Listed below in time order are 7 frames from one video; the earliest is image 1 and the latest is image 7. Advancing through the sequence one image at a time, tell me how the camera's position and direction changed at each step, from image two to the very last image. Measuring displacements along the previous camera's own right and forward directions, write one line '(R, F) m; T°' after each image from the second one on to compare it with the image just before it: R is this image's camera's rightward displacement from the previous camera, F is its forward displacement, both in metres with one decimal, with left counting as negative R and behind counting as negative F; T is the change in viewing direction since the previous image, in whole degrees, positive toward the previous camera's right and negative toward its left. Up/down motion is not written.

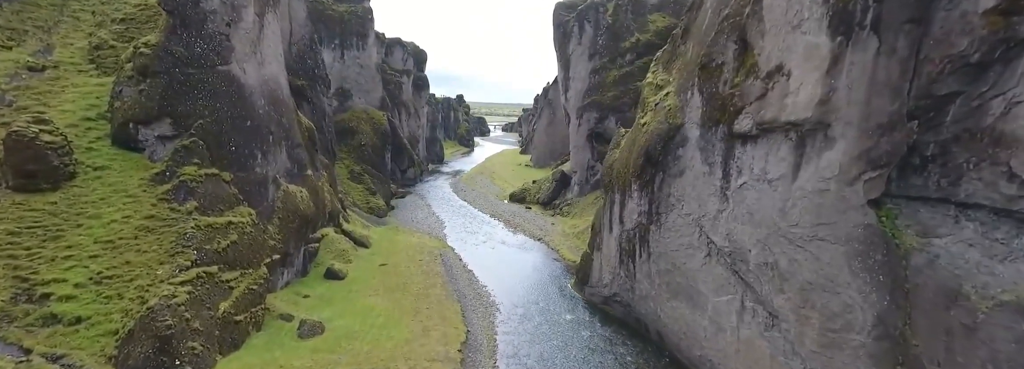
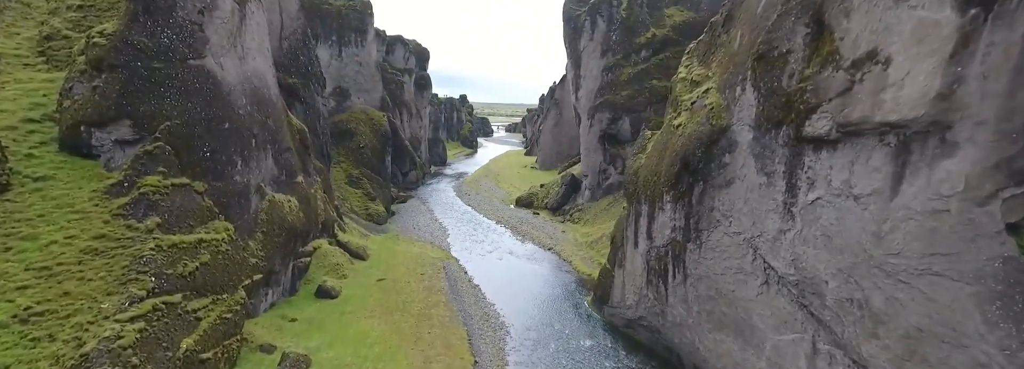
(-0.4, +2.7) m; 0°
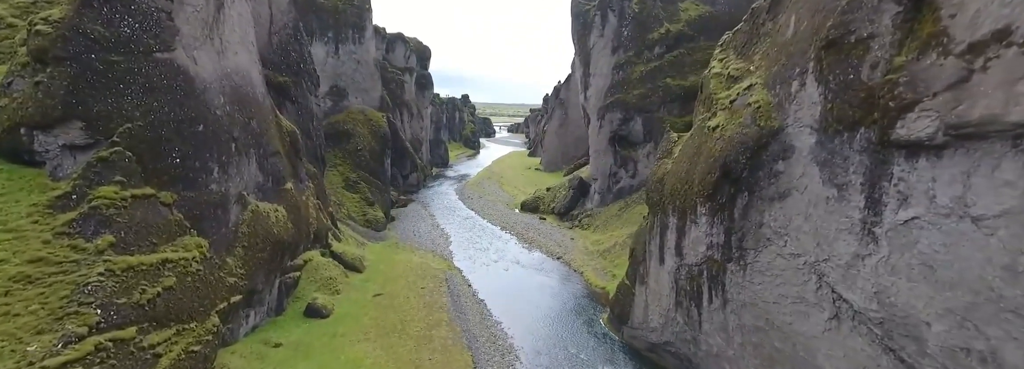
(-0.4, +2.3) m; 0°
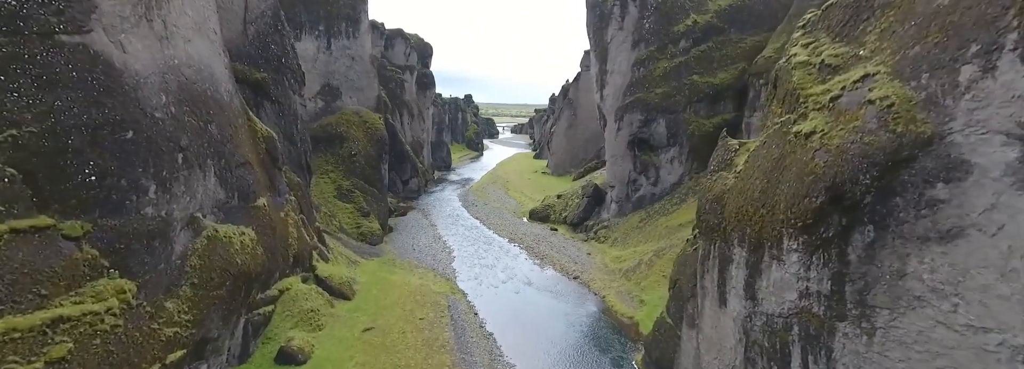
(-0.6, +4.1) m; 0°
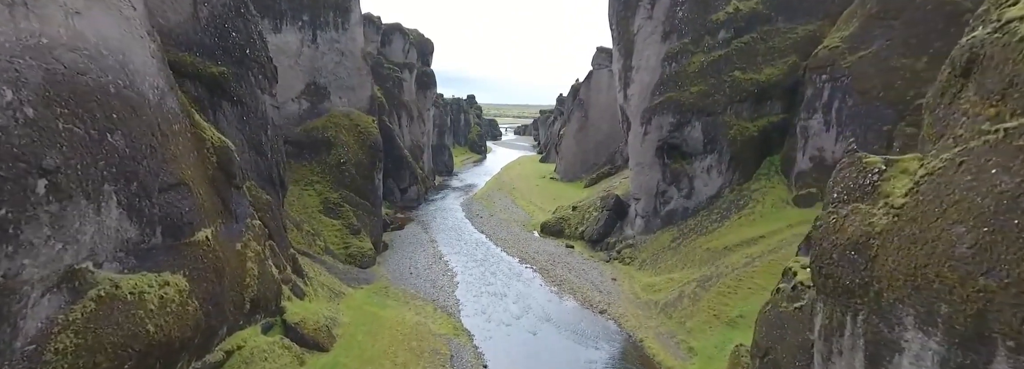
(-0.8, +5.5) m; 0°
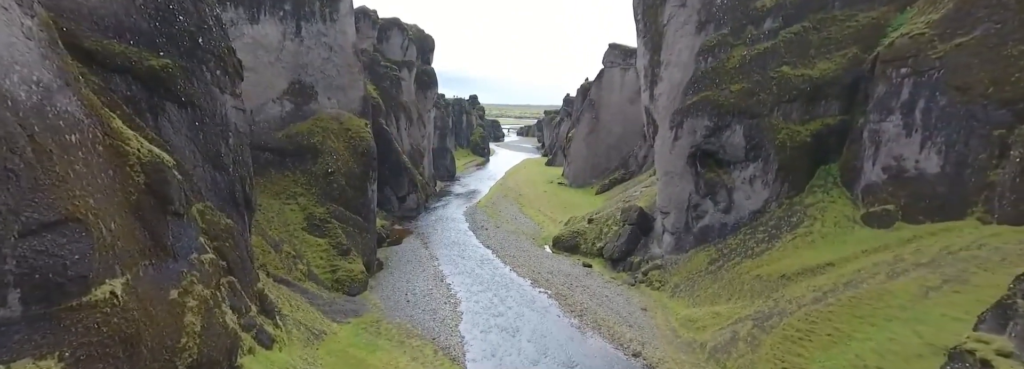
(-0.7, +5.0) m; 0°
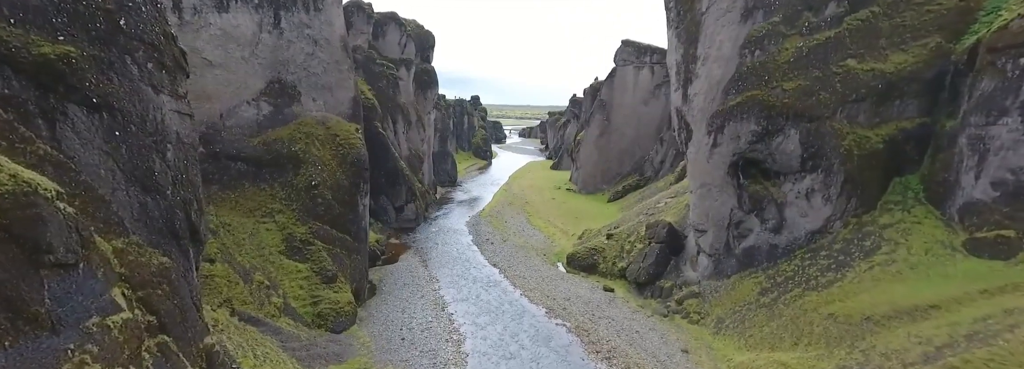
(-0.7, +5.0) m; 0°
